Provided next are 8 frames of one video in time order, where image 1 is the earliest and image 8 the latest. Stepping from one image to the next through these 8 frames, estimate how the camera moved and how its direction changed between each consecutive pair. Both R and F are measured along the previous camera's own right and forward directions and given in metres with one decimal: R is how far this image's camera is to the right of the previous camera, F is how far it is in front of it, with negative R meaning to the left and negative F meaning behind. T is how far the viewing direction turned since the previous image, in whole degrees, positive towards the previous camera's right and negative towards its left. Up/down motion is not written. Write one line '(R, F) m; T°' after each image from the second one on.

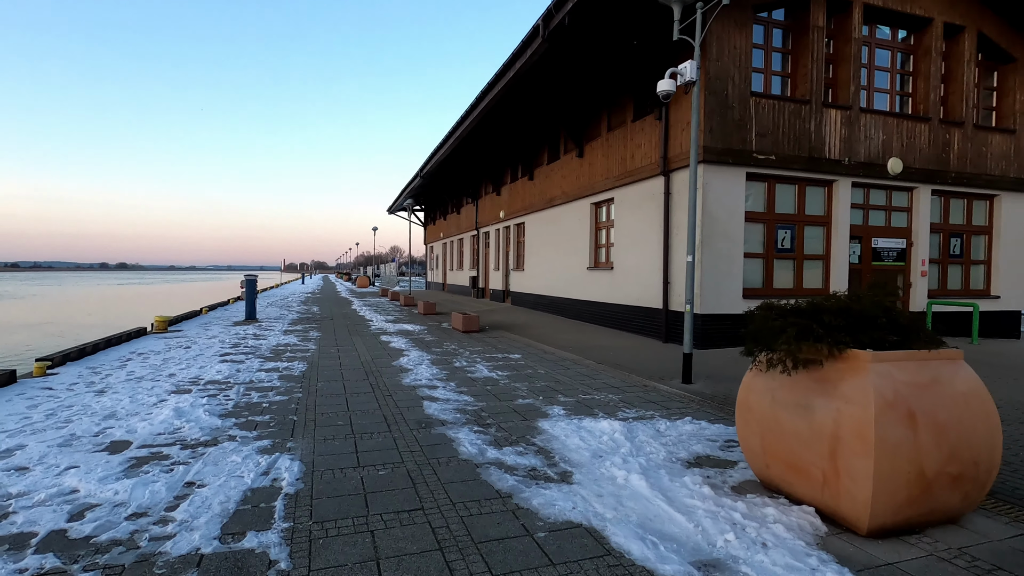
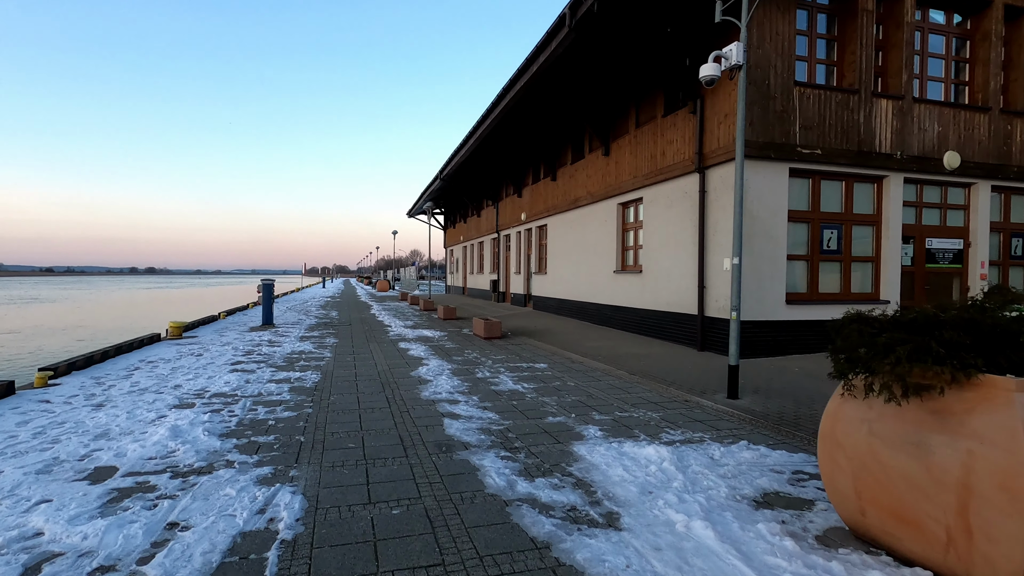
(-0.1, +0.6) m; -2°
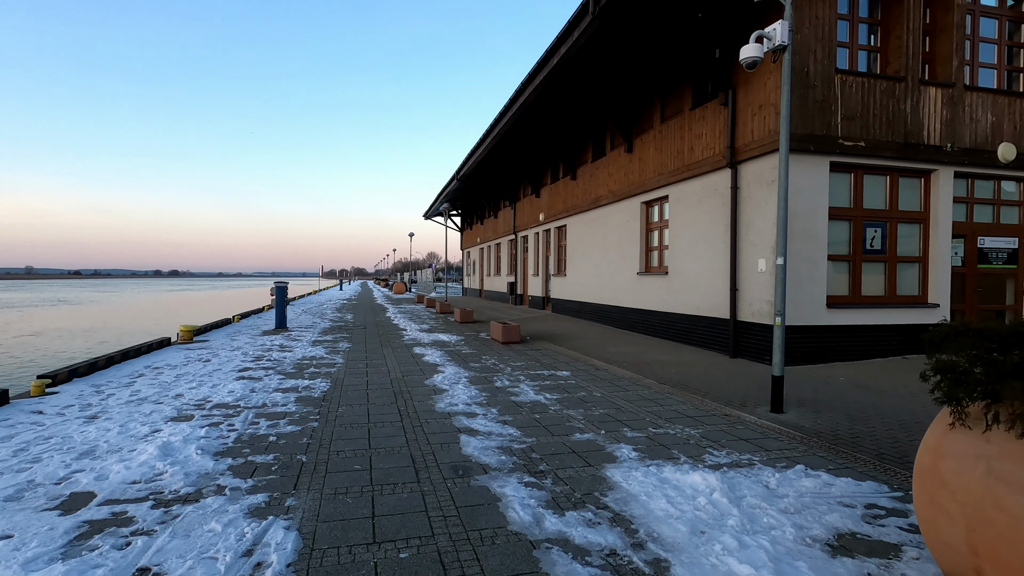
(-0.1, +0.5) m; -2°
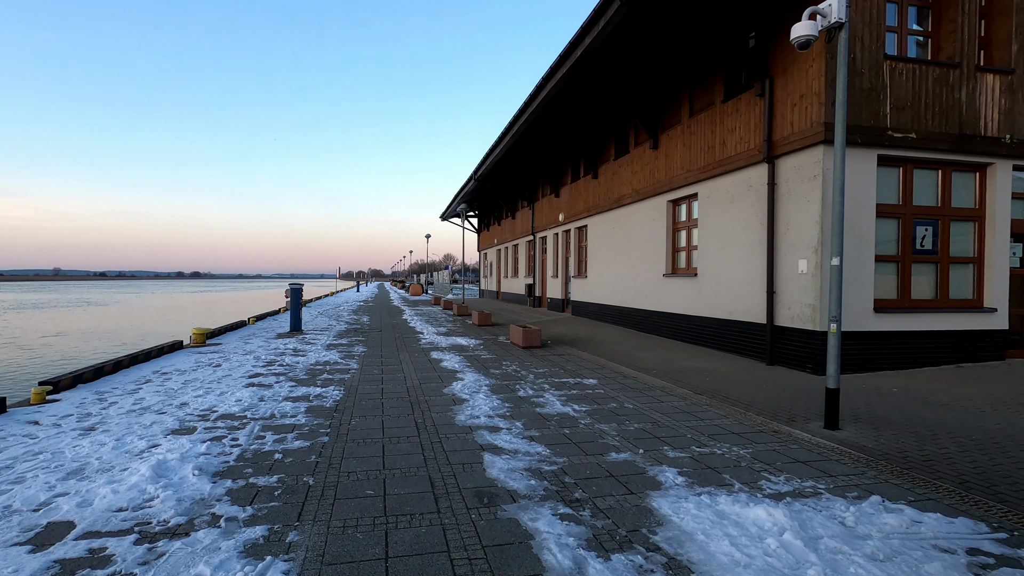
(-0.1, +0.5) m; -2°
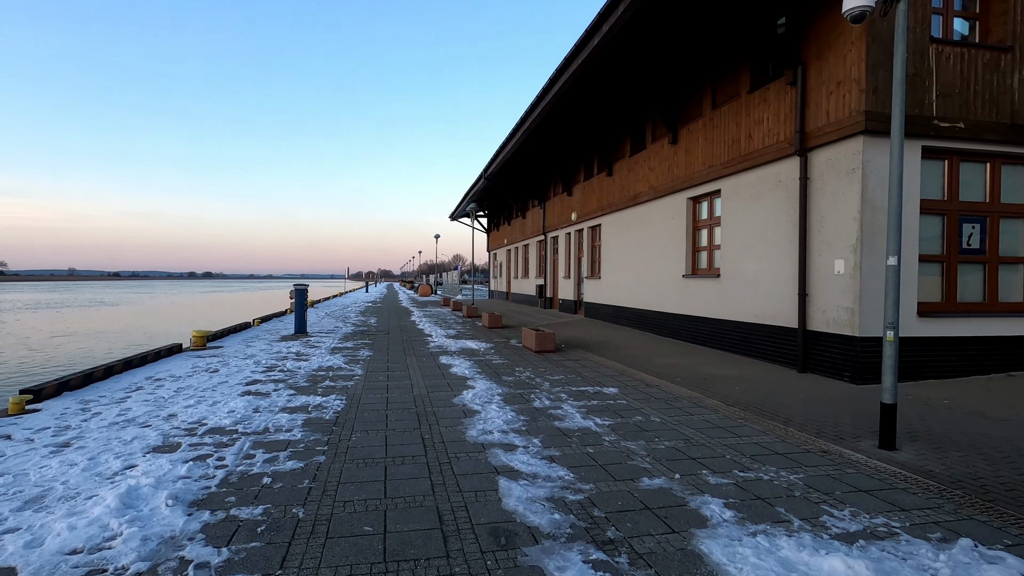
(-0.1, +0.5) m; -1°
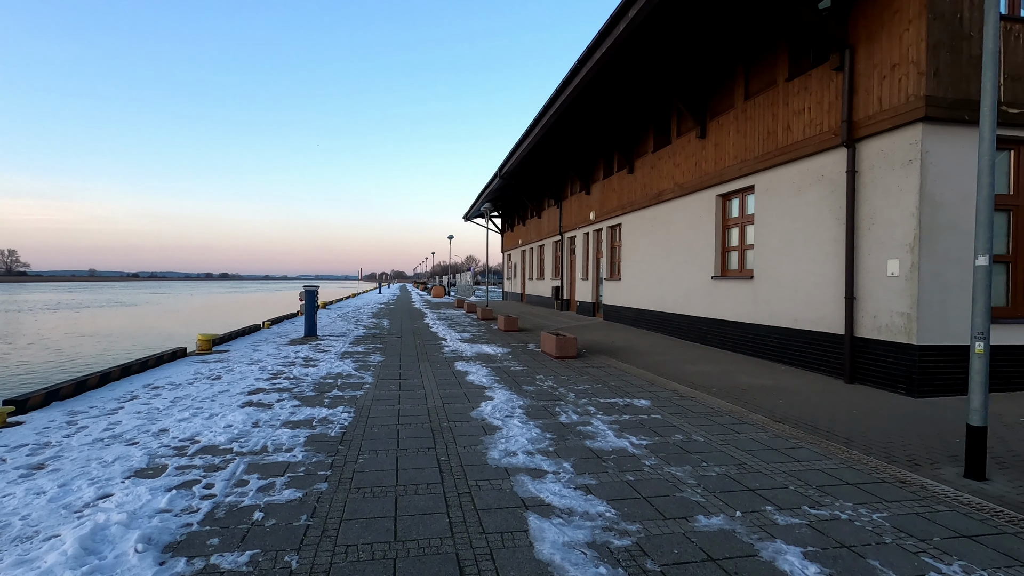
(-0.1, +0.6) m; -1°
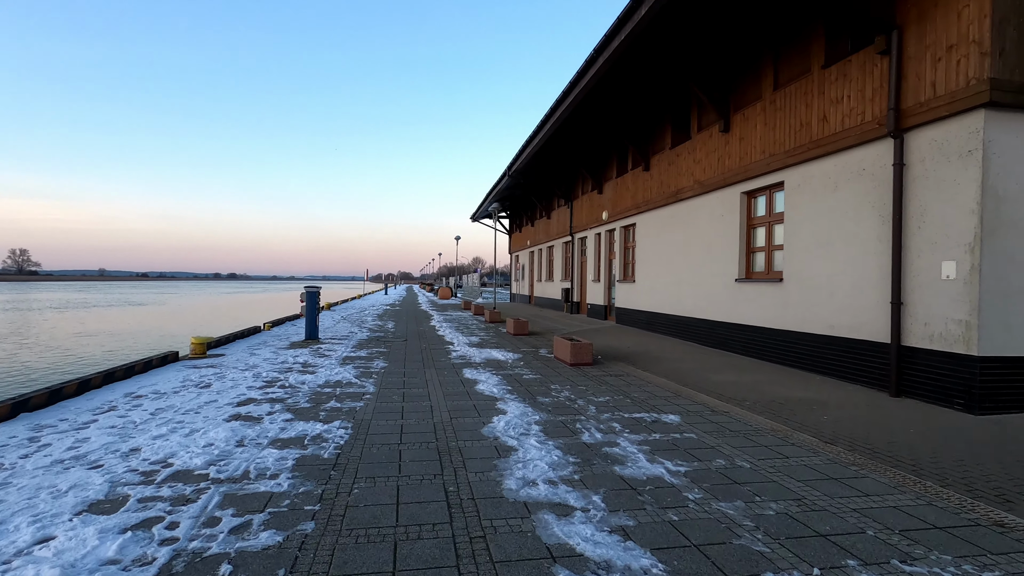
(-0.1, +0.6) m; -1°
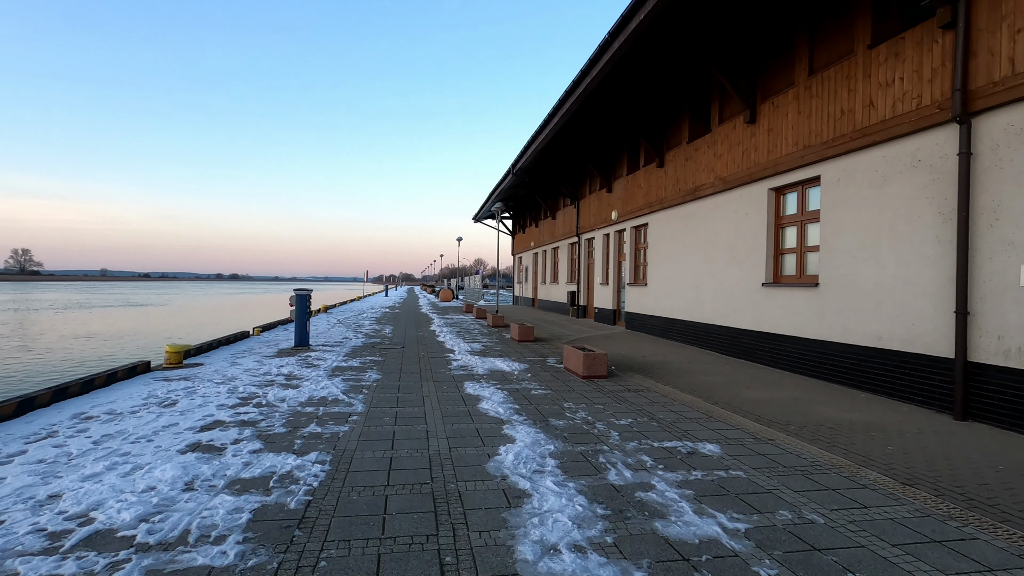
(-0.1, +0.9) m; 0°
